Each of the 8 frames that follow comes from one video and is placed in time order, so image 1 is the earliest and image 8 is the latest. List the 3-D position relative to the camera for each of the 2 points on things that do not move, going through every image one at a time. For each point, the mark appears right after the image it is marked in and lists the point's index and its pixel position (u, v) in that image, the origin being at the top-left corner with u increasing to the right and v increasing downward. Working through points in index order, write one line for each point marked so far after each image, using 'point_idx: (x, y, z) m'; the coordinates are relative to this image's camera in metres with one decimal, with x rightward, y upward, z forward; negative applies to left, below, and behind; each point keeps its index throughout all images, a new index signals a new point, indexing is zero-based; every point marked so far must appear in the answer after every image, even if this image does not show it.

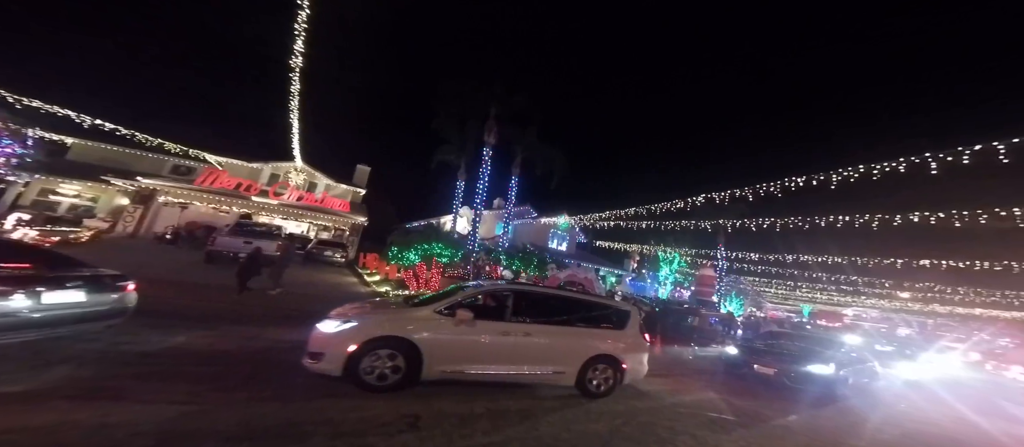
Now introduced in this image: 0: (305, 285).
0: (-6.0, -1.8, +9.2) m
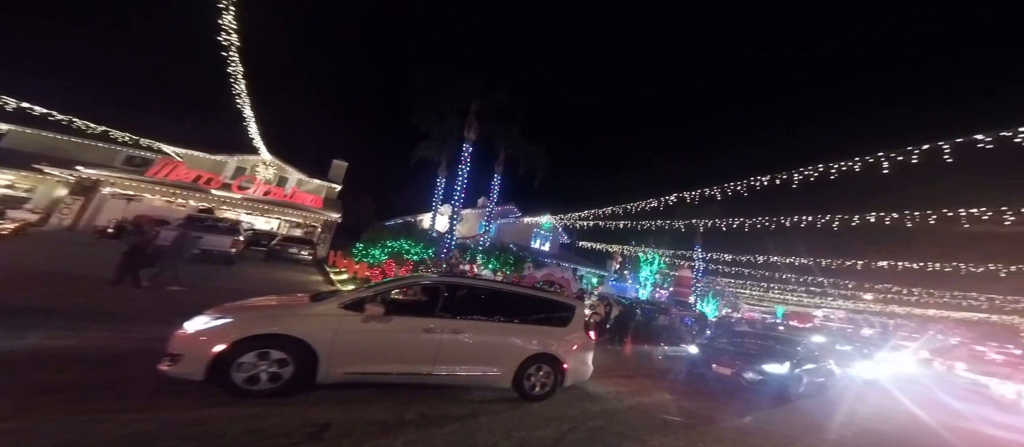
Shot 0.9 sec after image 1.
0: (-6.9, -1.6, +8.8) m
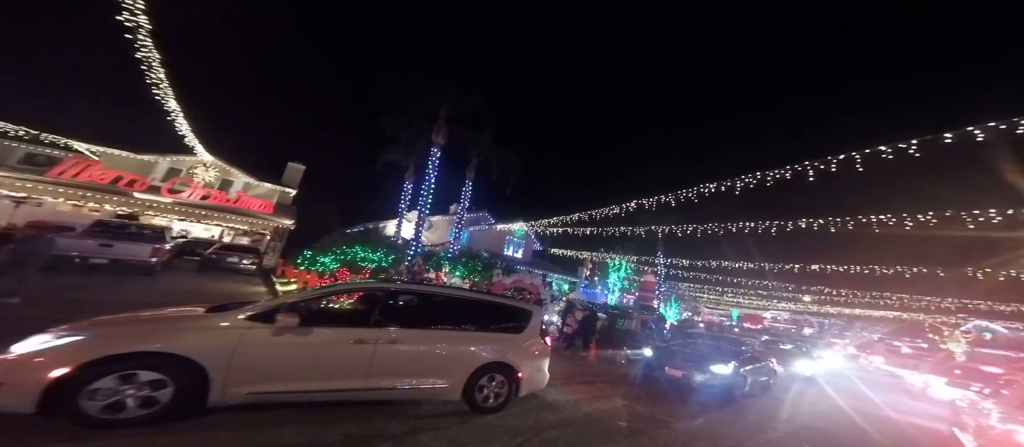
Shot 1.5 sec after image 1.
0: (-7.9, -1.8, +8.0) m
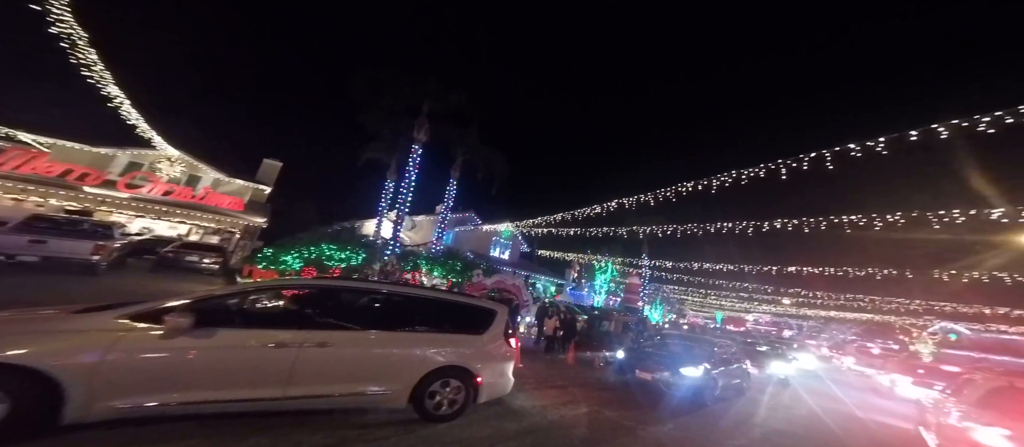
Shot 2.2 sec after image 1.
0: (-8.5, -1.7, +7.4) m
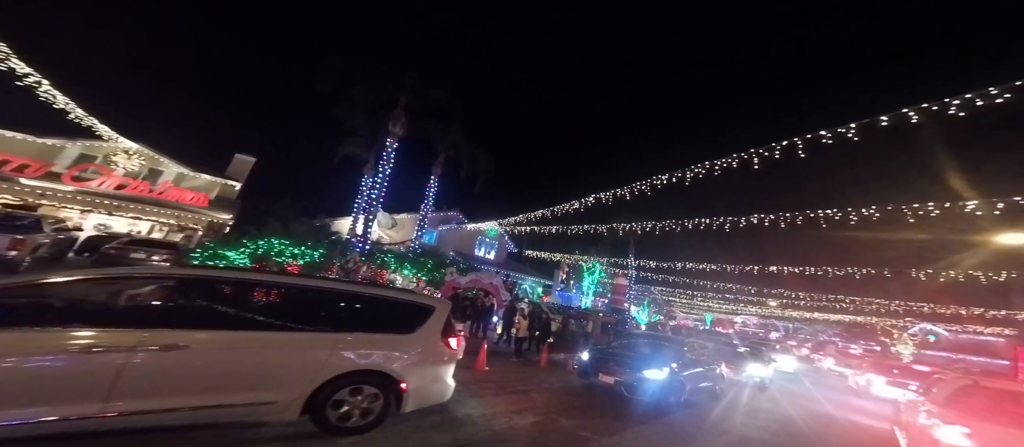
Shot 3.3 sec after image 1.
0: (-9.4, -1.5, +6.9) m
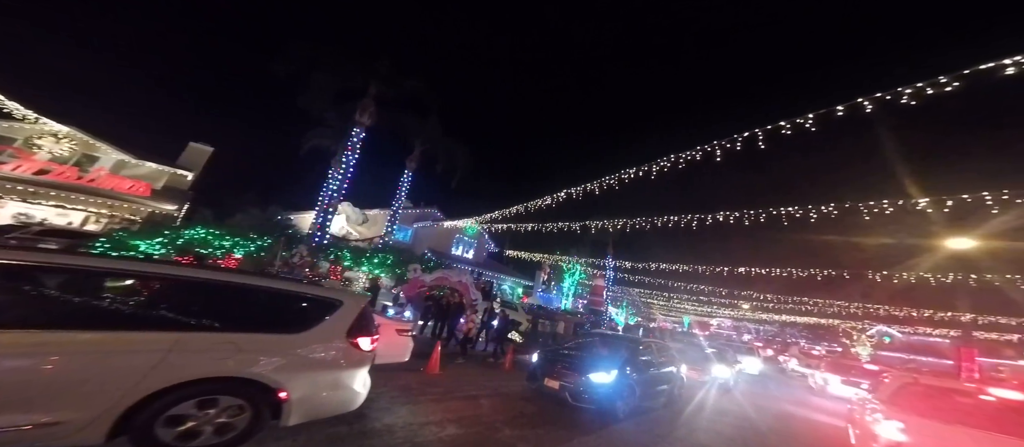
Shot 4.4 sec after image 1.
0: (-10.5, -1.2, +6.0) m
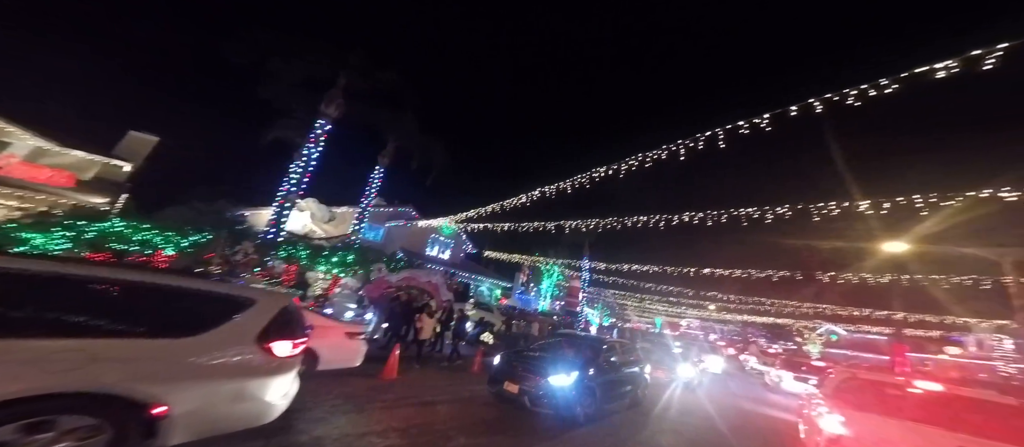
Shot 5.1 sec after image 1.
0: (-11.2, -1.0, +4.9) m
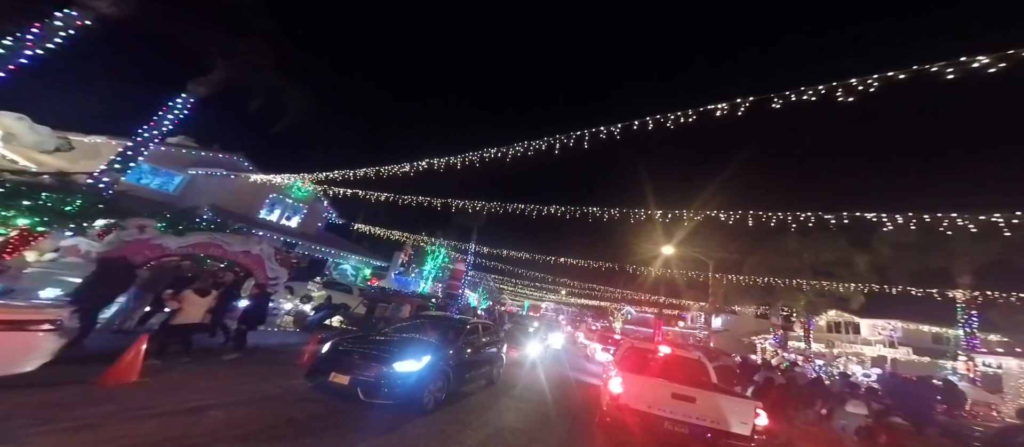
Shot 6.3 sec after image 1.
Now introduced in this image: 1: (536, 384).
0: (-12.4, +0.7, -0.8) m
1: (+0.6, -5.0, +10.0) m
